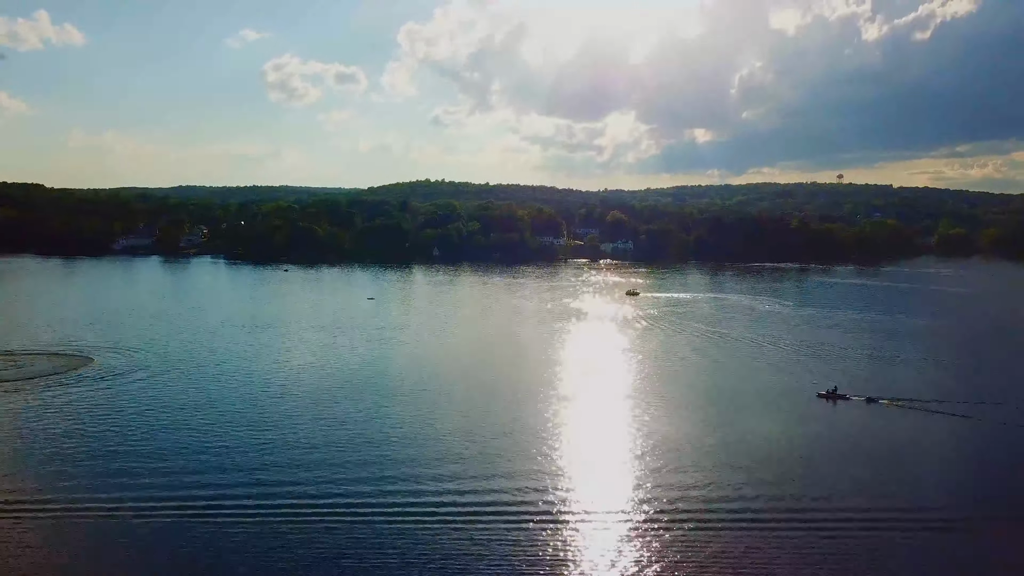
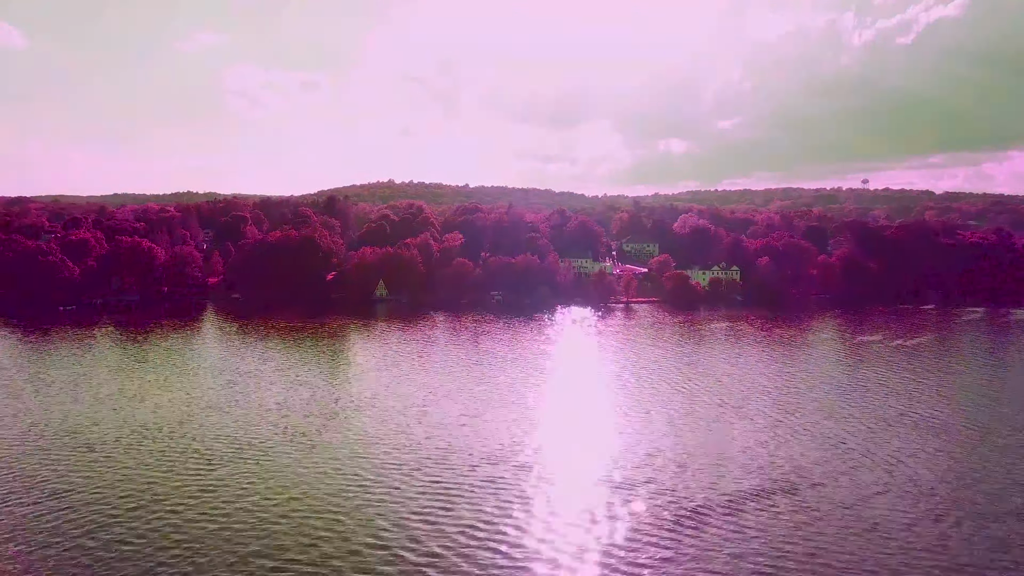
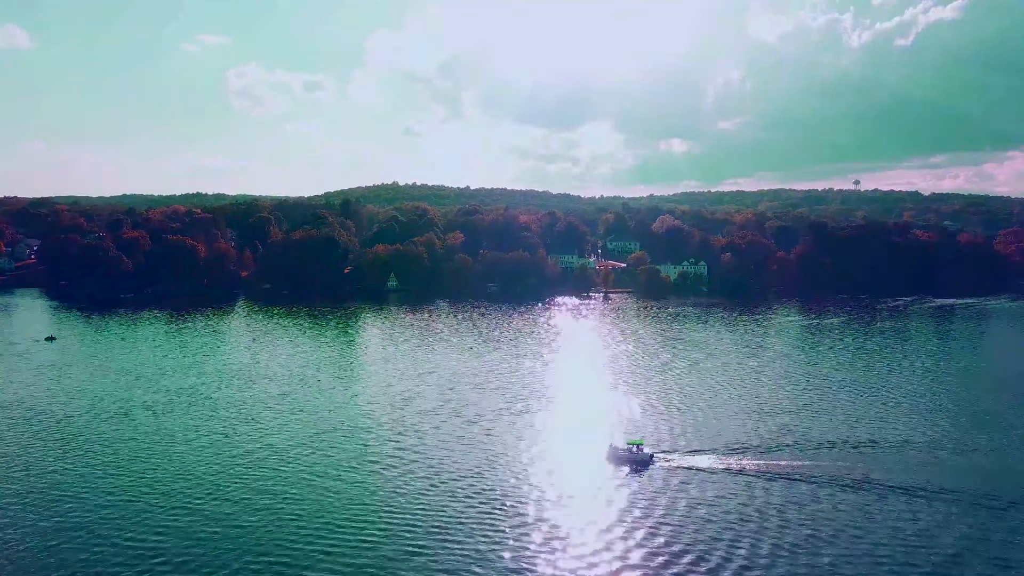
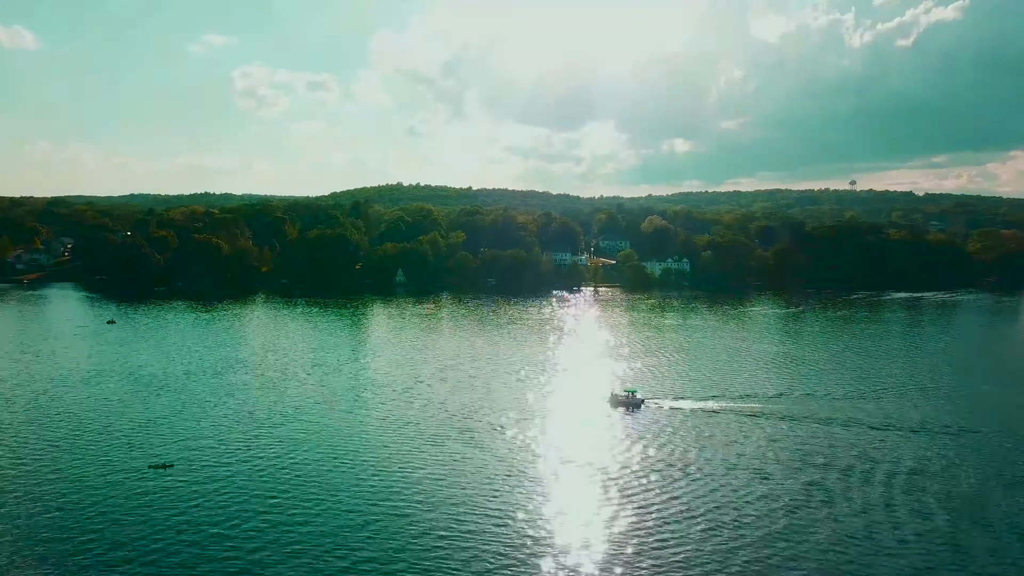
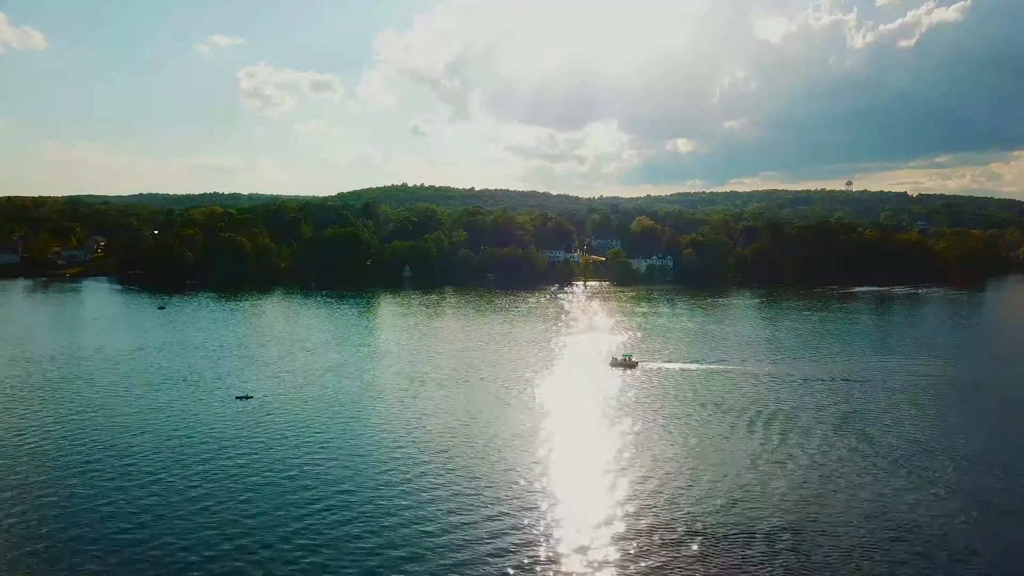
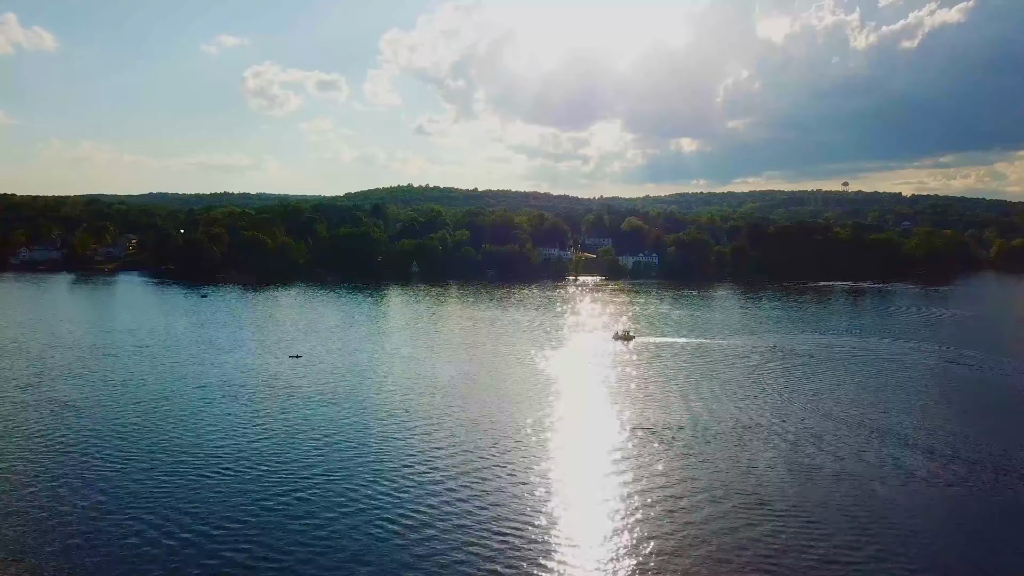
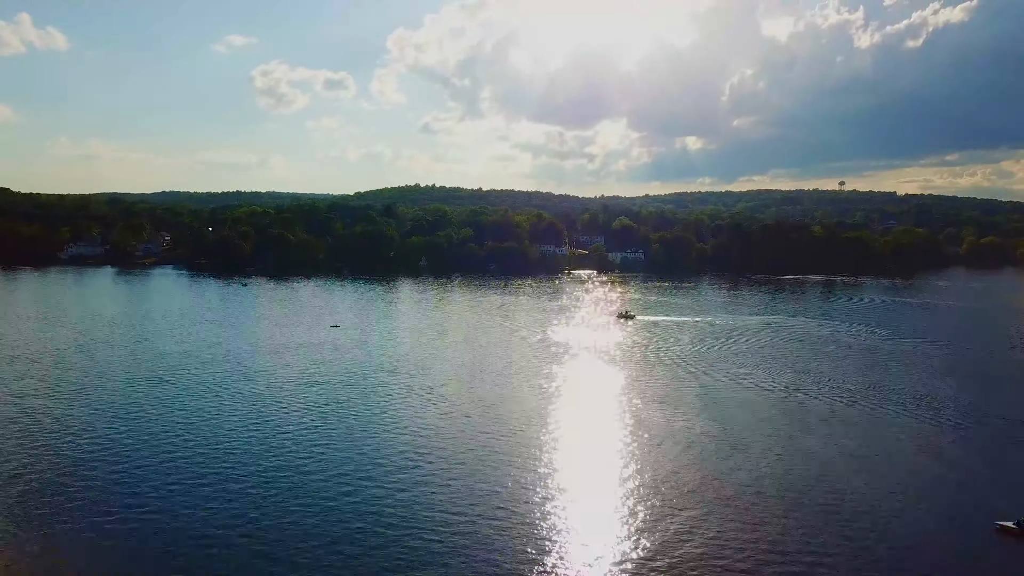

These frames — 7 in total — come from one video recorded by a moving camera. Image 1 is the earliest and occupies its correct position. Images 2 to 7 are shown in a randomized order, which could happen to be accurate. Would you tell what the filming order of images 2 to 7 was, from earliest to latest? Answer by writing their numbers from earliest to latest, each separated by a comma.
7, 6, 5, 4, 3, 2
